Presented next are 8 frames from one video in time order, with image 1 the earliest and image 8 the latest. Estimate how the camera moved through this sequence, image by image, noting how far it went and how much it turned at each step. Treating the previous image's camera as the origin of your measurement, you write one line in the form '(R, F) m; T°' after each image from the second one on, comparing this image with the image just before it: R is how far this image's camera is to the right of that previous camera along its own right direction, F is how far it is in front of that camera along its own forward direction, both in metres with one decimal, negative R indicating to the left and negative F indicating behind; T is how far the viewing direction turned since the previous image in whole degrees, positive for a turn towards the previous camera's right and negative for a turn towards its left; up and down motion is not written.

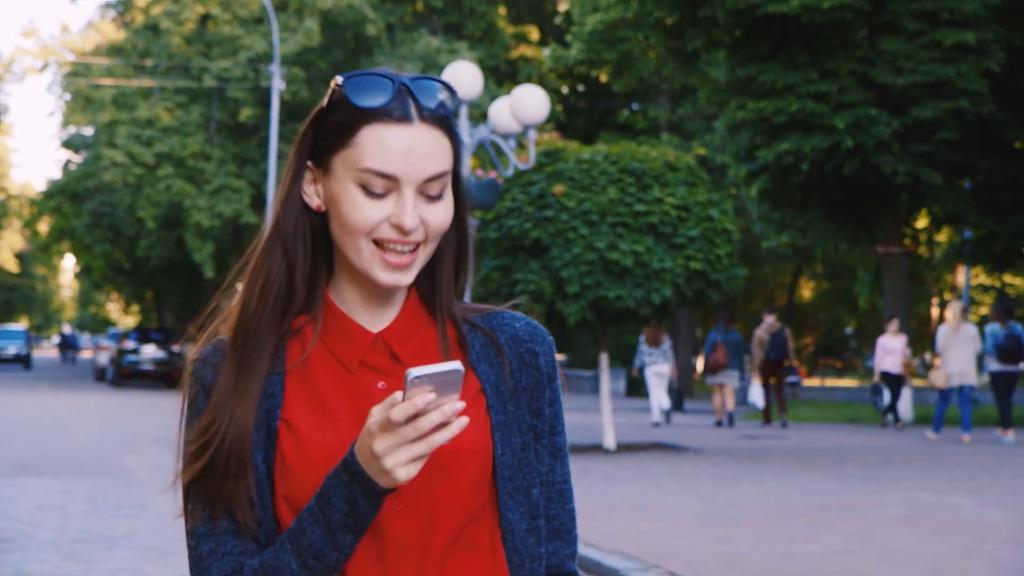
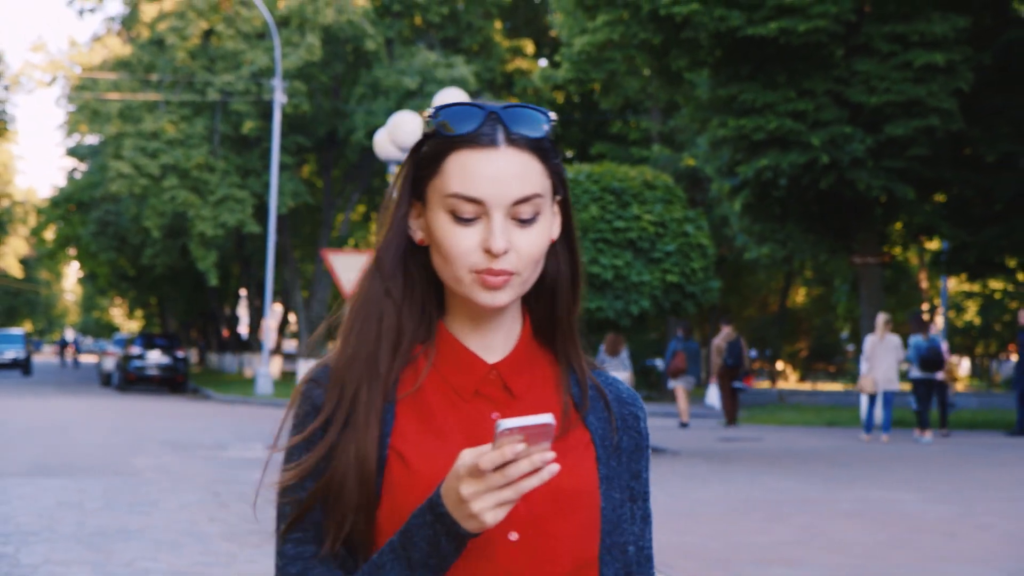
(+0.1, -1.0) m; 0°
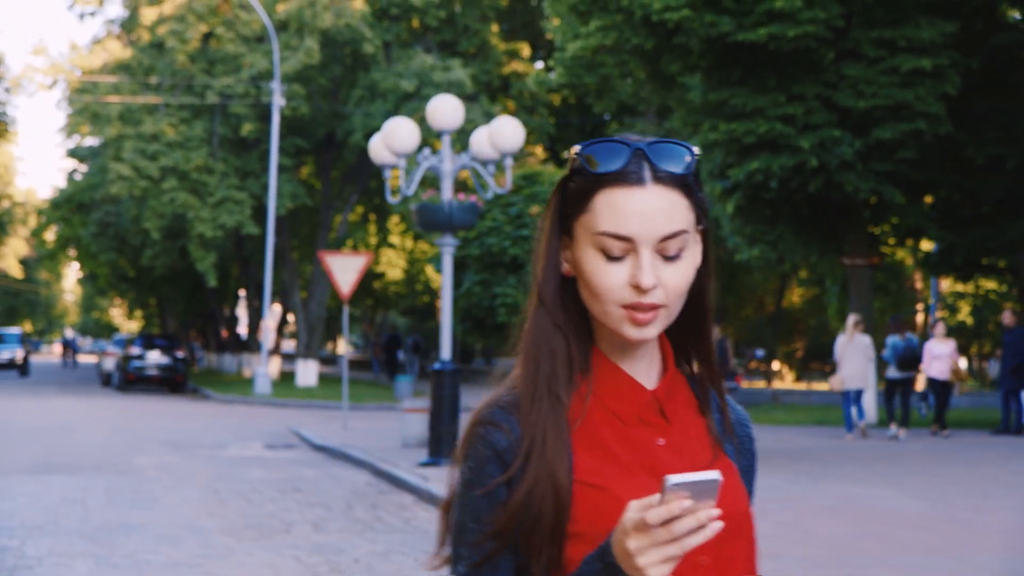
(+0.1, -0.3) m; 0°
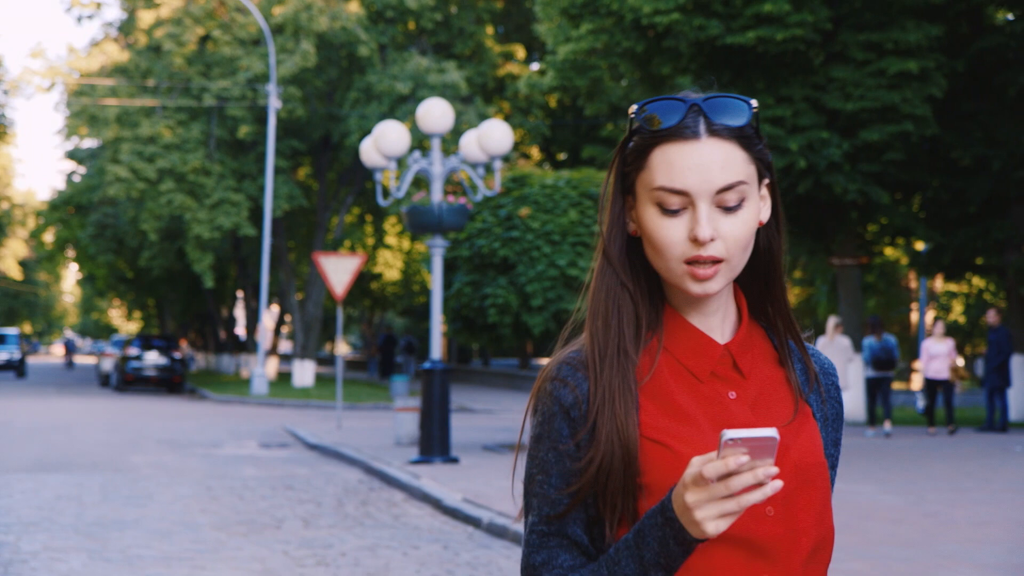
(+0.1, -0.3) m; 0°
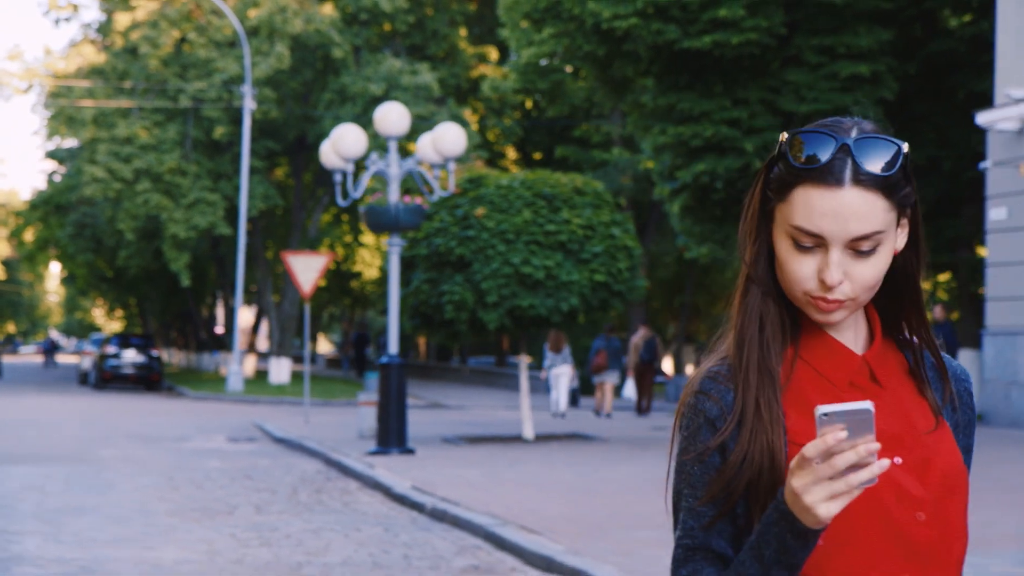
(+0.3, -0.6) m; 0°
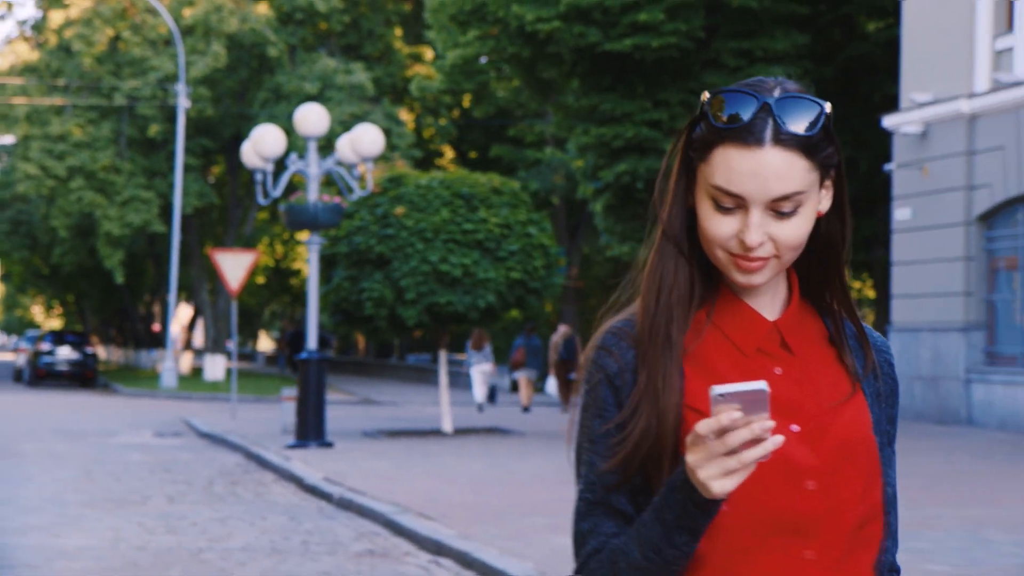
(+0.3, -0.4) m; +2°
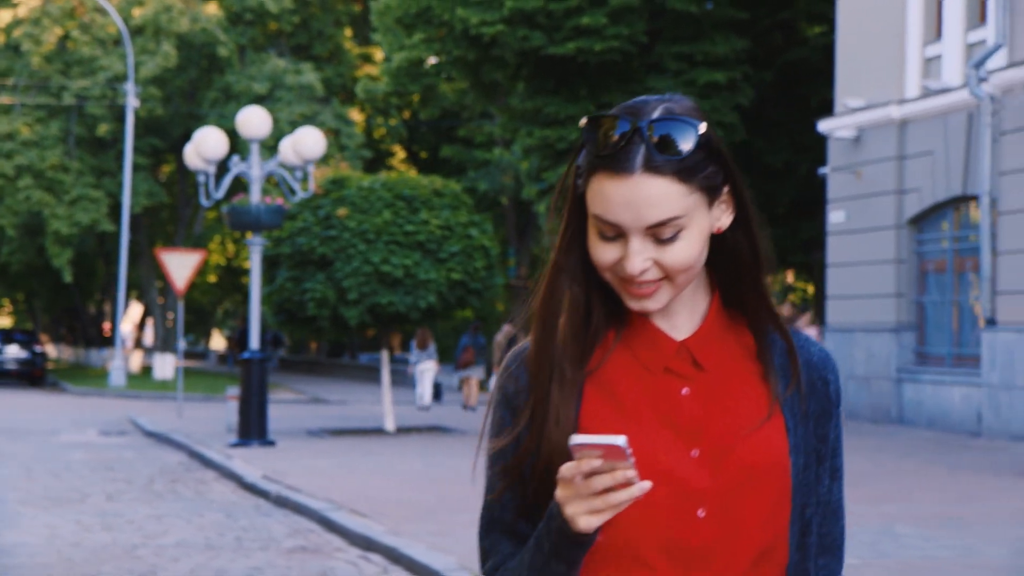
(+0.2, -0.3) m; +2°
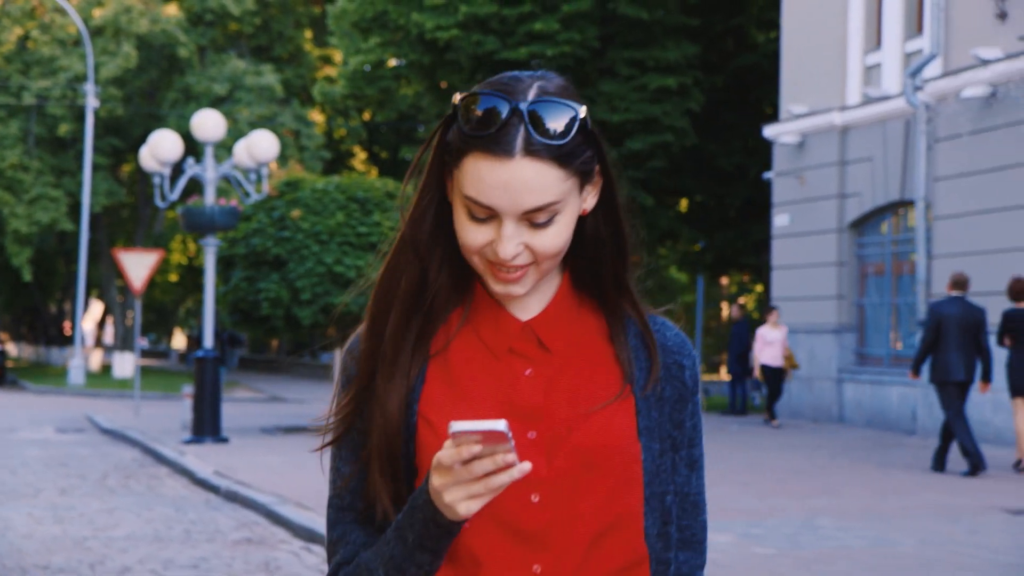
(+0.2, -0.4) m; +1°
